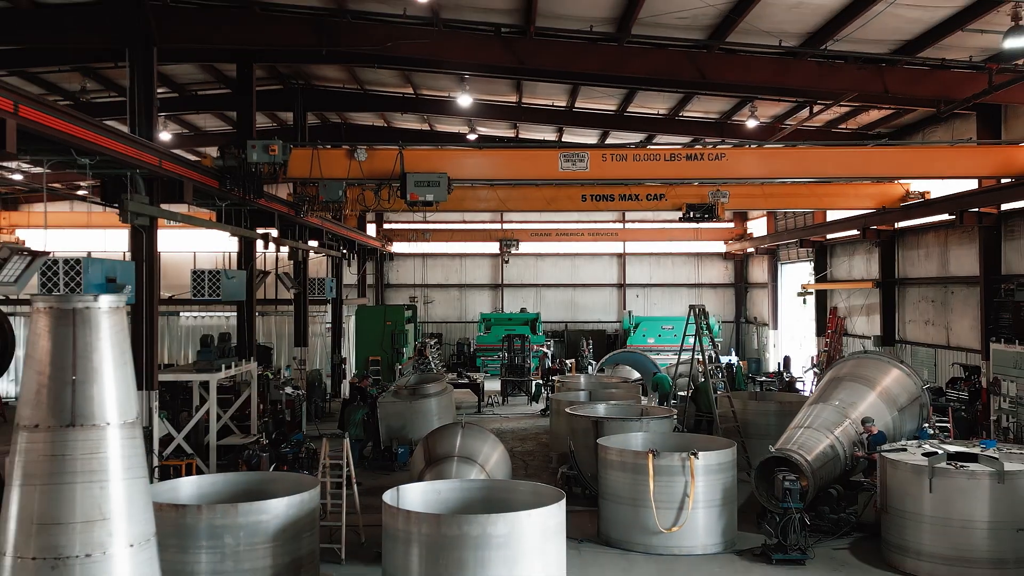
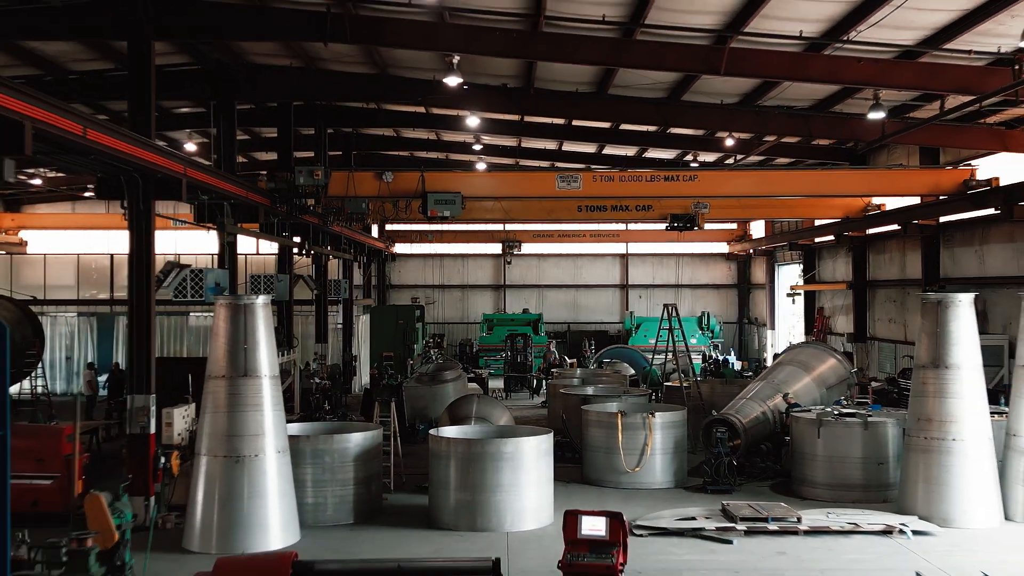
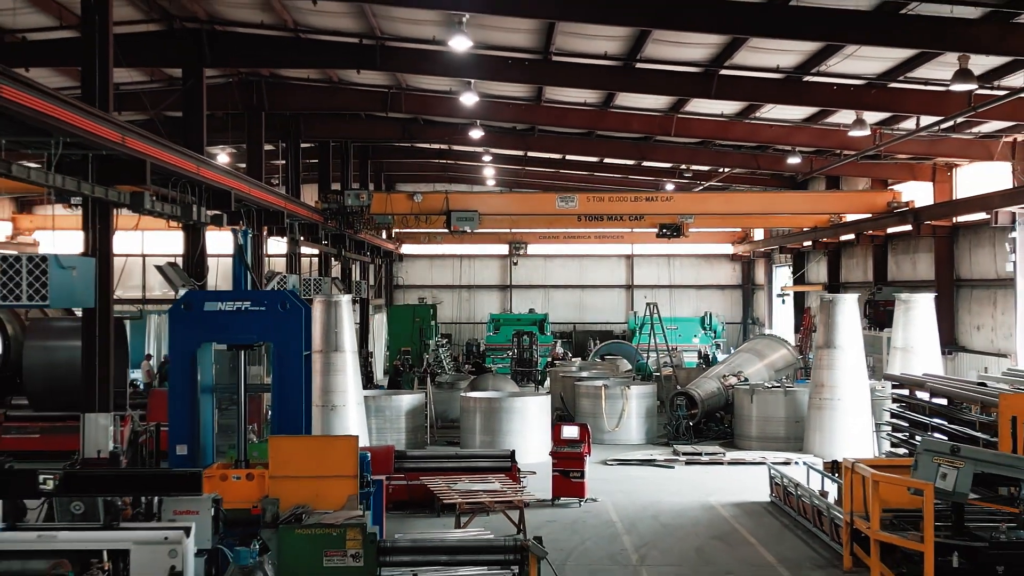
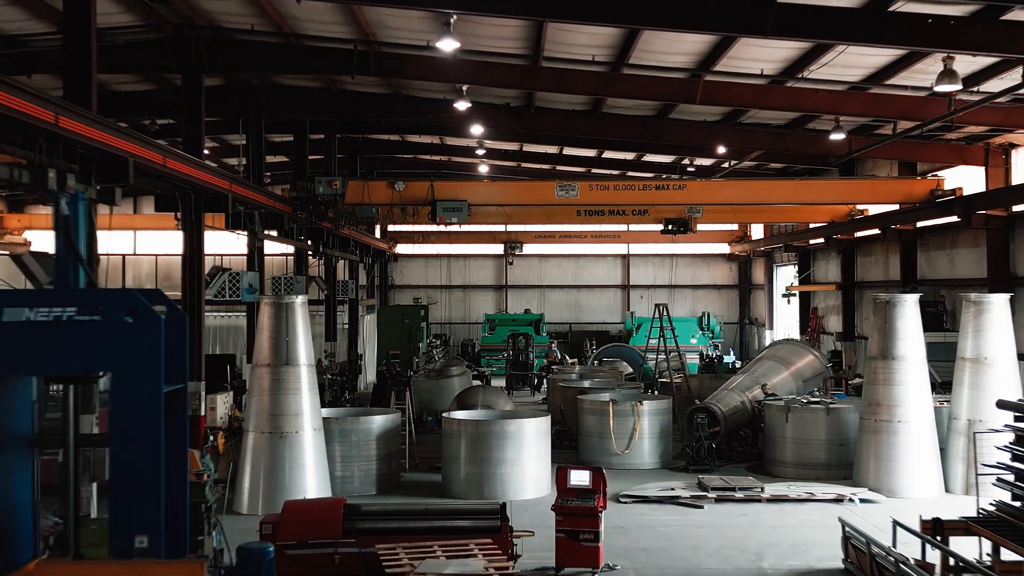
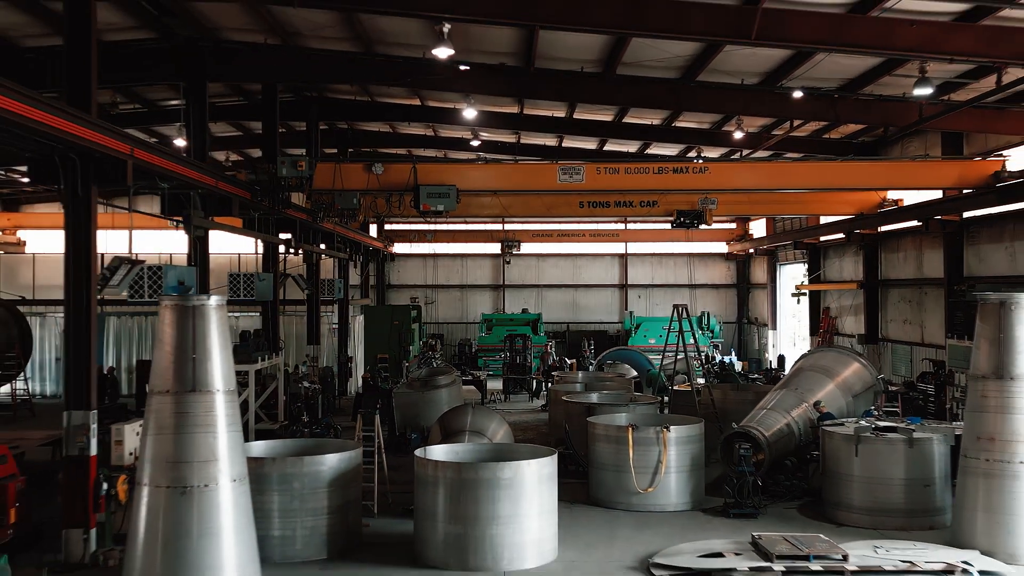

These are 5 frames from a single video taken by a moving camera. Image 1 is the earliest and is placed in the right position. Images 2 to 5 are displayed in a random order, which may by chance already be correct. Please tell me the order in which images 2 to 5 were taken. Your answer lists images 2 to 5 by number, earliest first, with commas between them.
5, 2, 4, 3
